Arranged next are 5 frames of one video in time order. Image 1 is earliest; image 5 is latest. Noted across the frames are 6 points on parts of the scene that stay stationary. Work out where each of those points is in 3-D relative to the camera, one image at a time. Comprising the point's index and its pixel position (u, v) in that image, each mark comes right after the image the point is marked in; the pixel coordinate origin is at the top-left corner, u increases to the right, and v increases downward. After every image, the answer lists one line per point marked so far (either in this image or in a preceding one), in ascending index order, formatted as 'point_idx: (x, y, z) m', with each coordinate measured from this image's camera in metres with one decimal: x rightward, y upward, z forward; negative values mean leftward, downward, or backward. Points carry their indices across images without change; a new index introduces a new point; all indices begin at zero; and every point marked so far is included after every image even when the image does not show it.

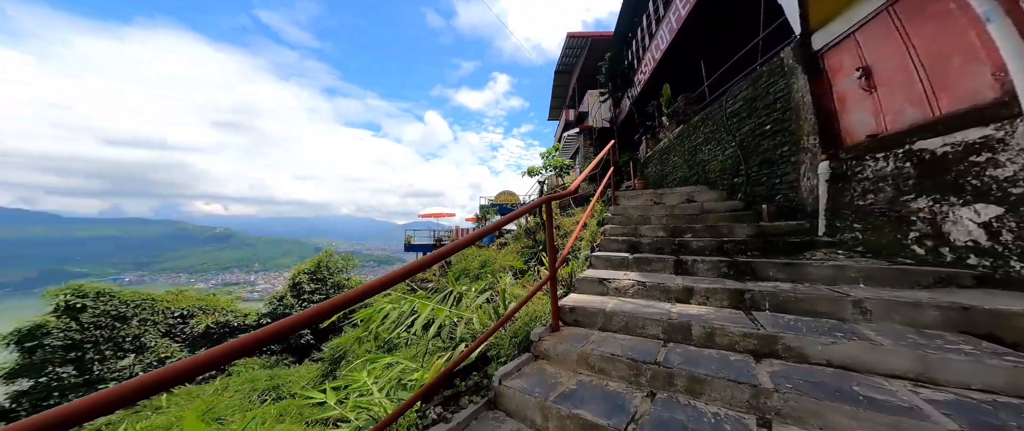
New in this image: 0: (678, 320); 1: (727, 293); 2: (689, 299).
0: (+1.1, -0.6, +2.3) m
1: (+1.5, -0.5, +2.5) m
2: (+1.3, -0.6, +2.6) m
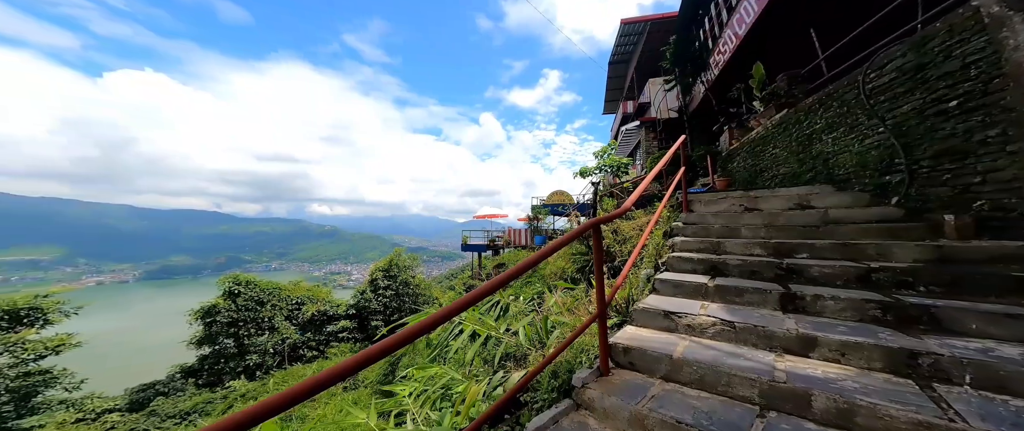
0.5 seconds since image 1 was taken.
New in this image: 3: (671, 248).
0: (+1.2, -0.7, +1.5) m
1: (+1.6, -0.6, +1.6) m
2: (+1.4, -0.7, +1.8) m
3: (+1.3, -0.3, +3.1) m
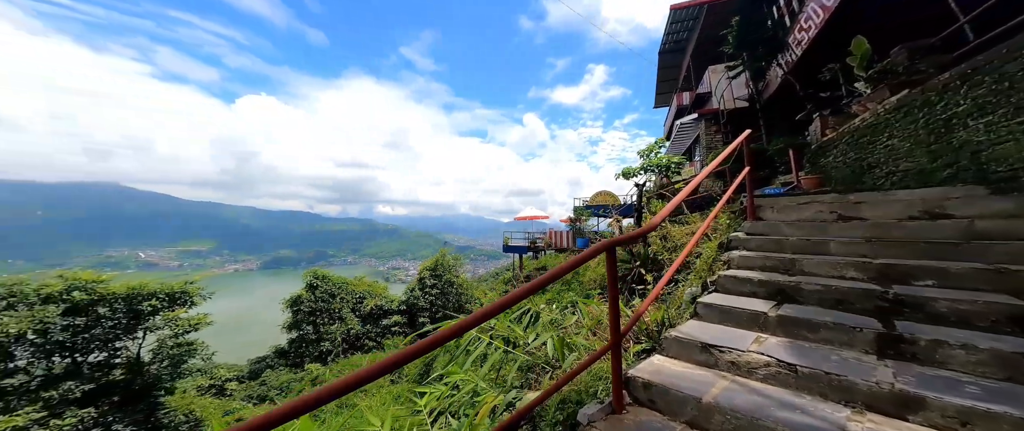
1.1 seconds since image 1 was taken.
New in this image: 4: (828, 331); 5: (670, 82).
0: (+1.2, -0.8, +1.0) m
1: (+1.7, -0.7, +1.1) m
2: (+1.5, -0.7, +1.3) m
3: (+1.5, -0.3, +2.6) m
4: (+1.6, -0.5, +1.8) m
5: (+6.0, +4.9, +13.7) m
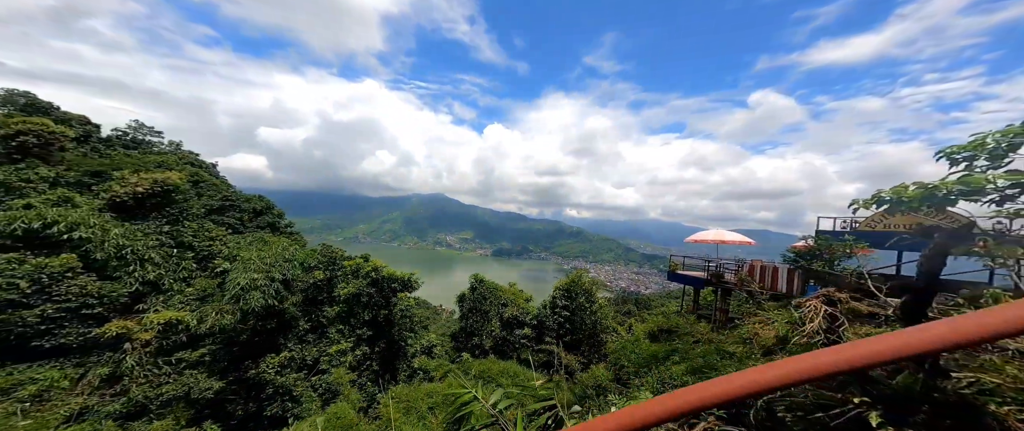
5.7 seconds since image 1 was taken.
0: (0.0, -1.1, -1.8) m
1: (+0.4, -1.0, -1.9) m
2: (+0.3, -1.1, -1.7) m
3: (+1.0, -0.7, -0.6) m
4: (+0.6, -0.9, -1.3) m
5: (+10.6, +4.2, +6.8) m
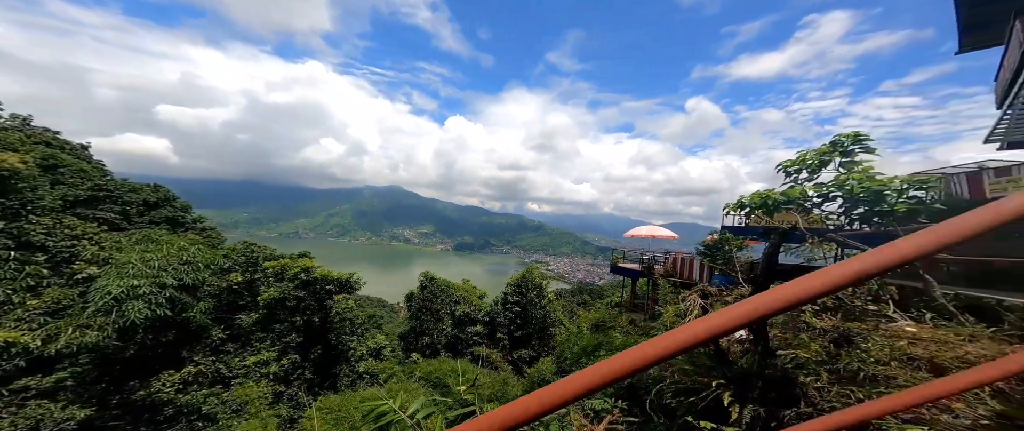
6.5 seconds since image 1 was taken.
0: (-0.4, -1.2, -1.4) m
1: (0.0, -1.1, -1.6) m
2: (0.0, -1.2, -1.3) m
3: (+0.5, -0.8, -0.2) m
4: (+0.2, -1.0, -0.9) m
5: (+9.3, +4.2, +8.0) m
